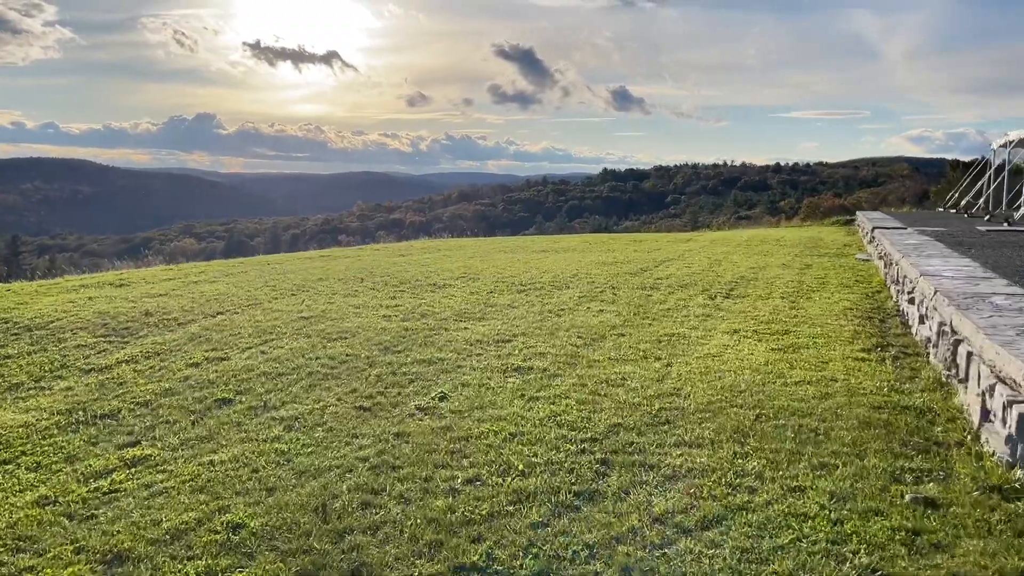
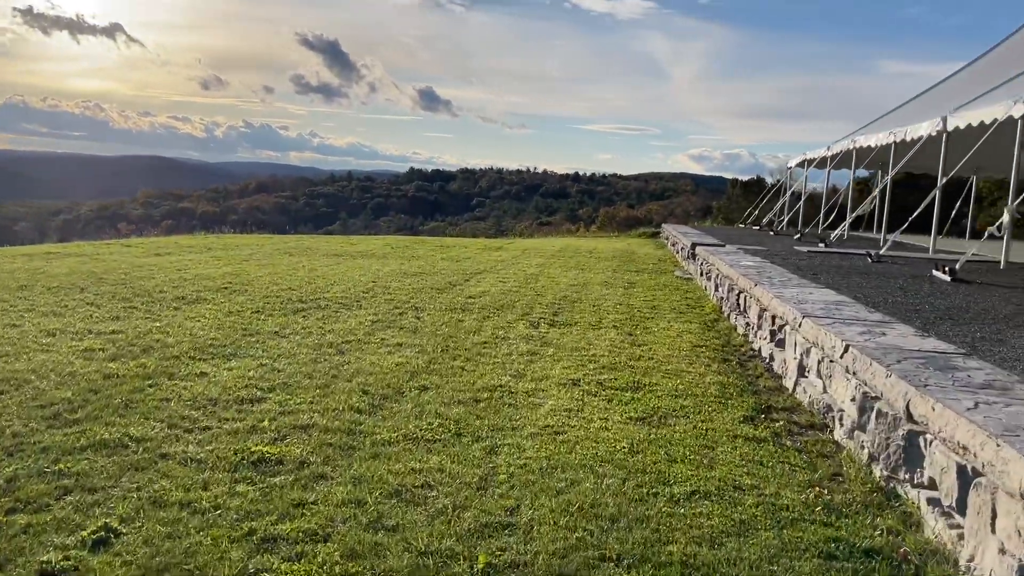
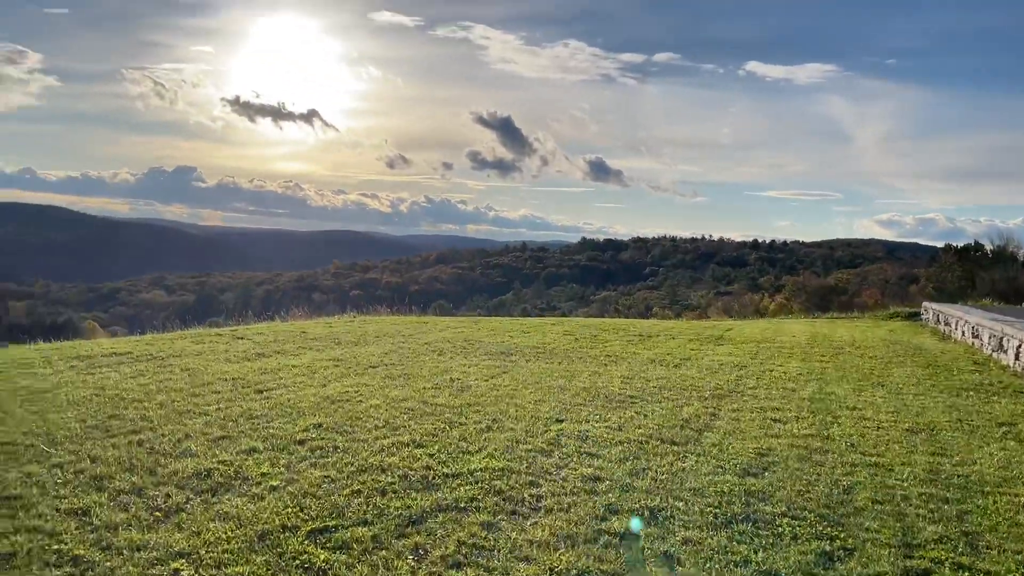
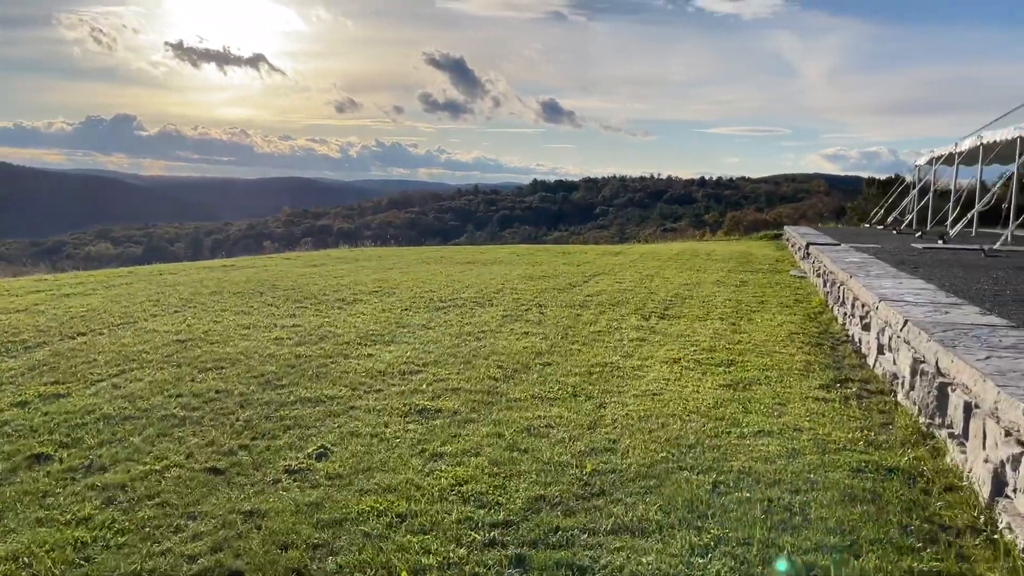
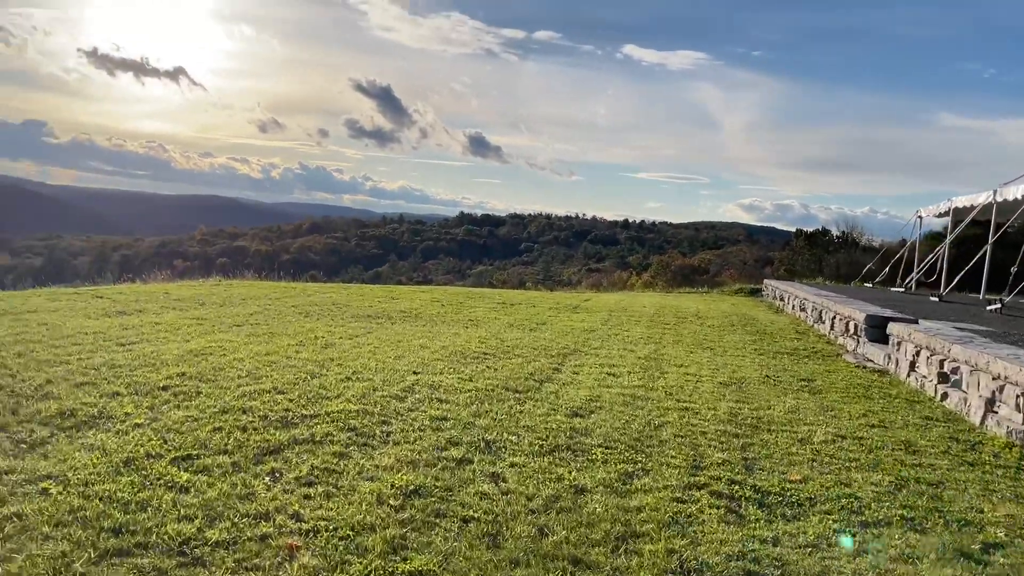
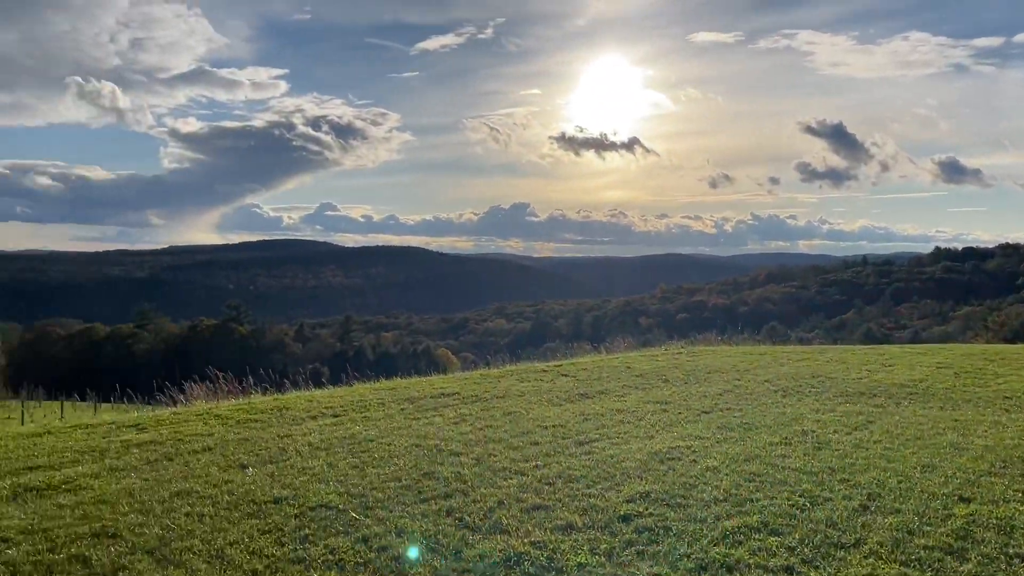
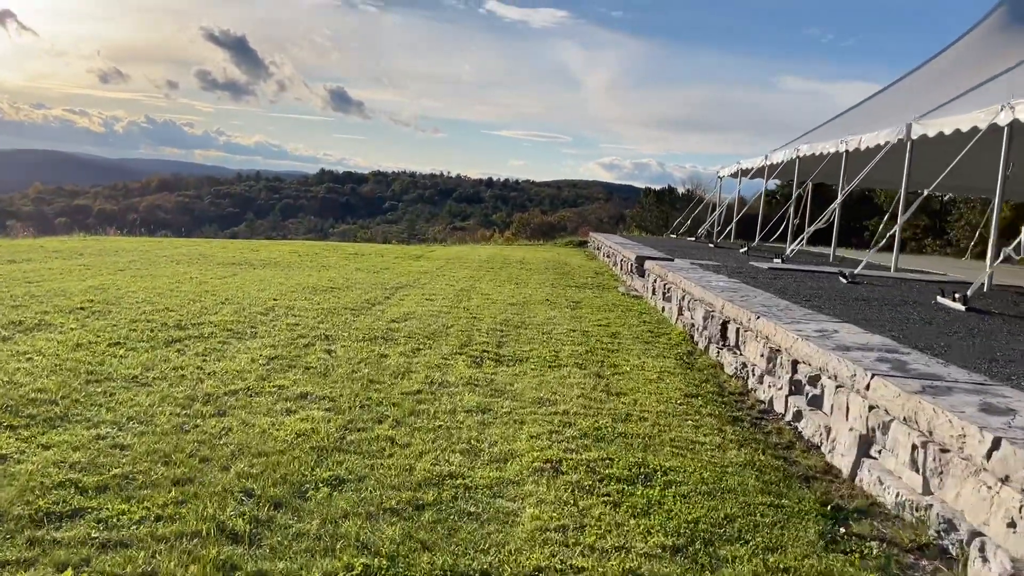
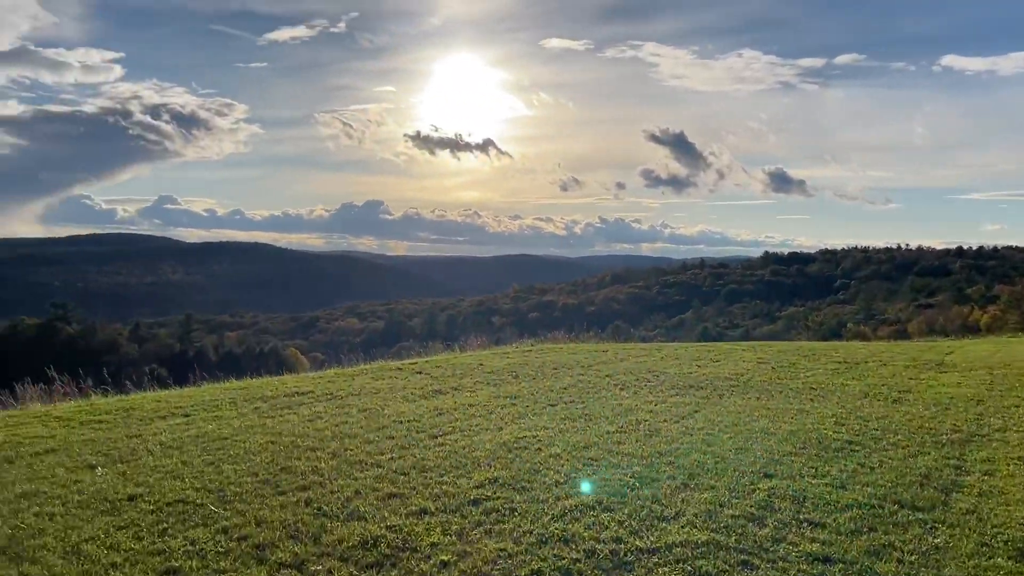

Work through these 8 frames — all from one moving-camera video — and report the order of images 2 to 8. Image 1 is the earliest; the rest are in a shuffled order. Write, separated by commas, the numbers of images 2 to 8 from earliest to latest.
4, 2, 7, 5, 3, 8, 6
